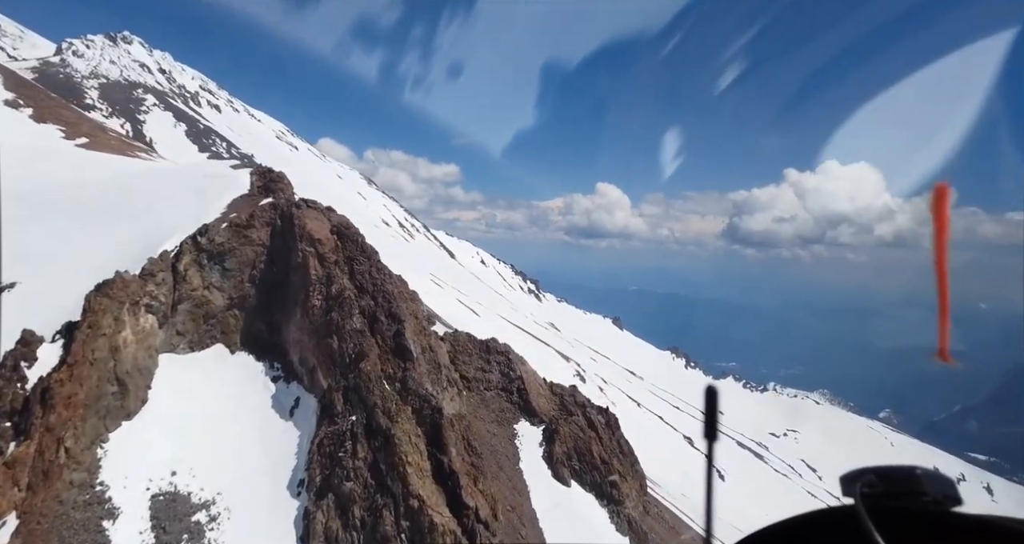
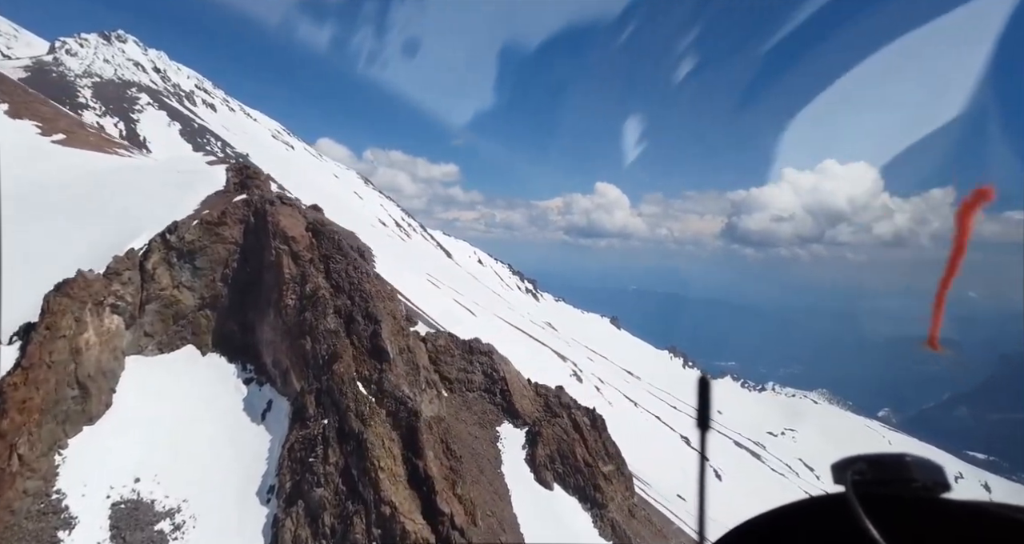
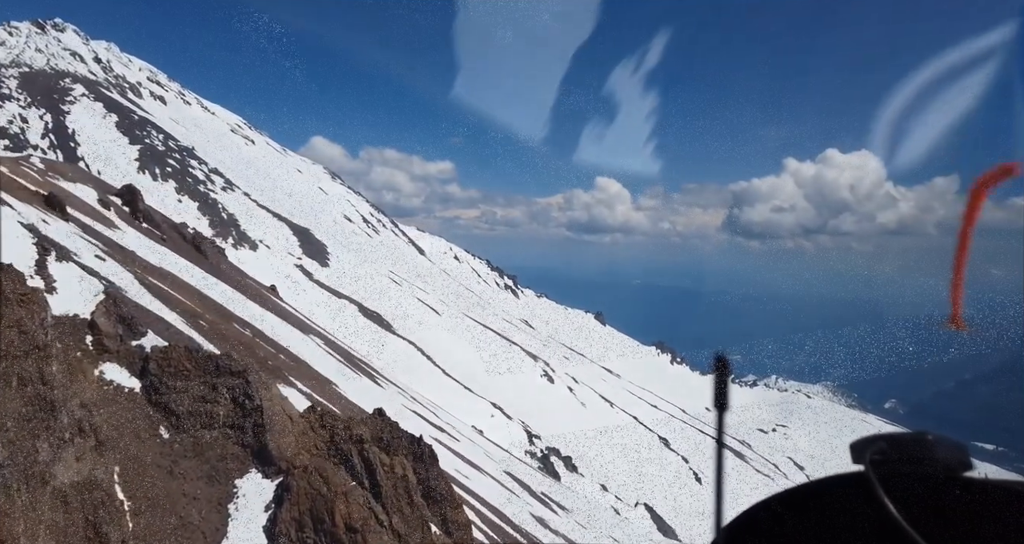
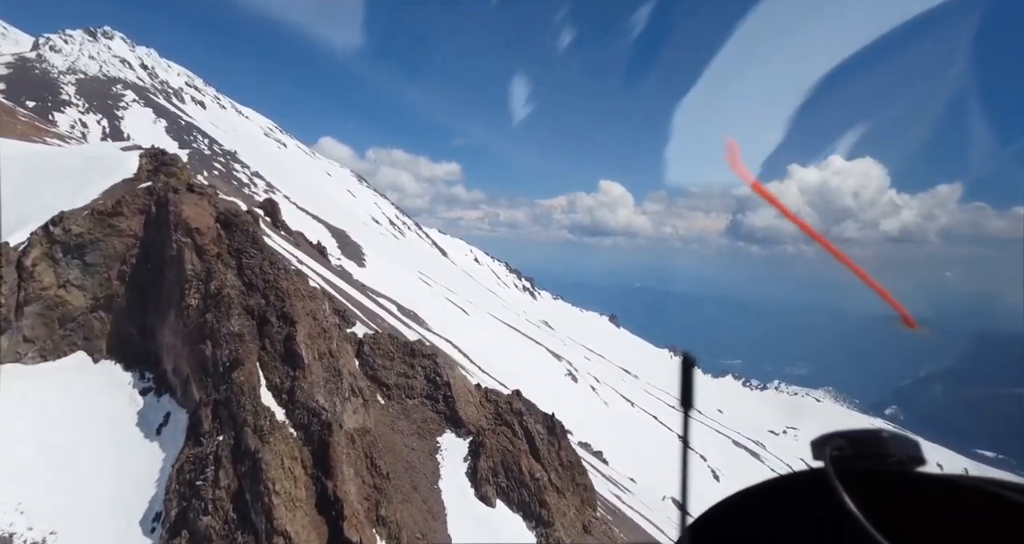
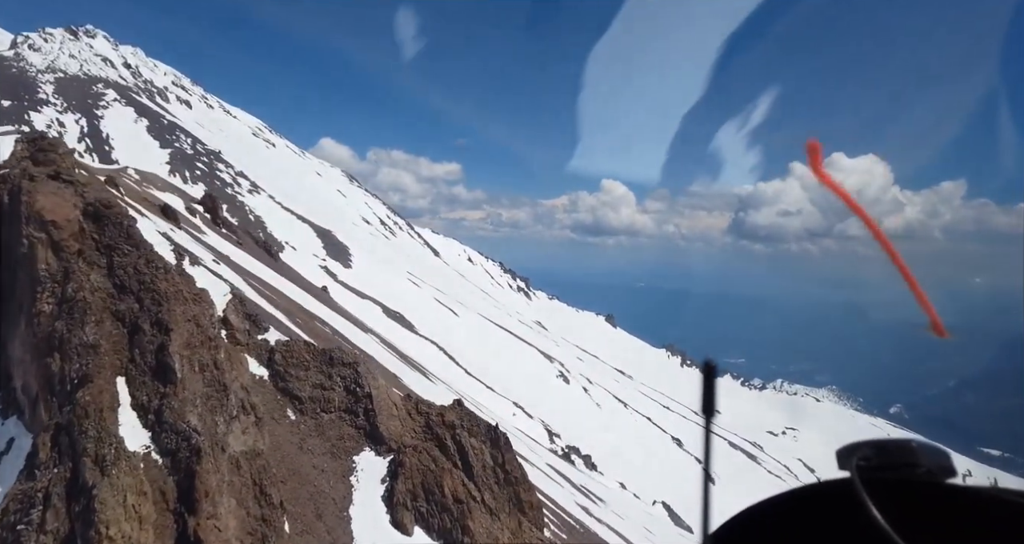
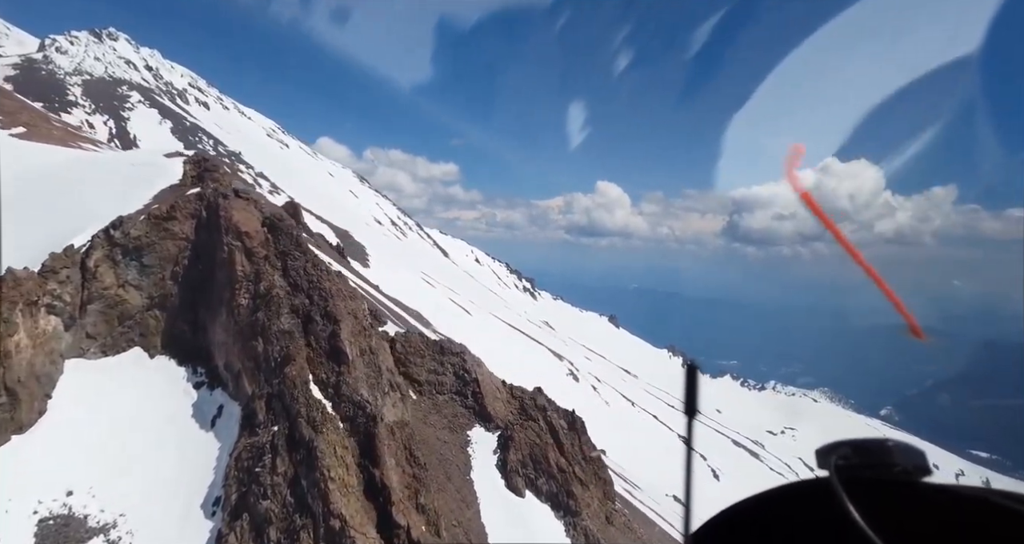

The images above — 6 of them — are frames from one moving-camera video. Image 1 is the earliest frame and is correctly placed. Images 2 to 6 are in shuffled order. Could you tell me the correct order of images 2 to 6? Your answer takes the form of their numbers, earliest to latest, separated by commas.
2, 6, 4, 5, 3
